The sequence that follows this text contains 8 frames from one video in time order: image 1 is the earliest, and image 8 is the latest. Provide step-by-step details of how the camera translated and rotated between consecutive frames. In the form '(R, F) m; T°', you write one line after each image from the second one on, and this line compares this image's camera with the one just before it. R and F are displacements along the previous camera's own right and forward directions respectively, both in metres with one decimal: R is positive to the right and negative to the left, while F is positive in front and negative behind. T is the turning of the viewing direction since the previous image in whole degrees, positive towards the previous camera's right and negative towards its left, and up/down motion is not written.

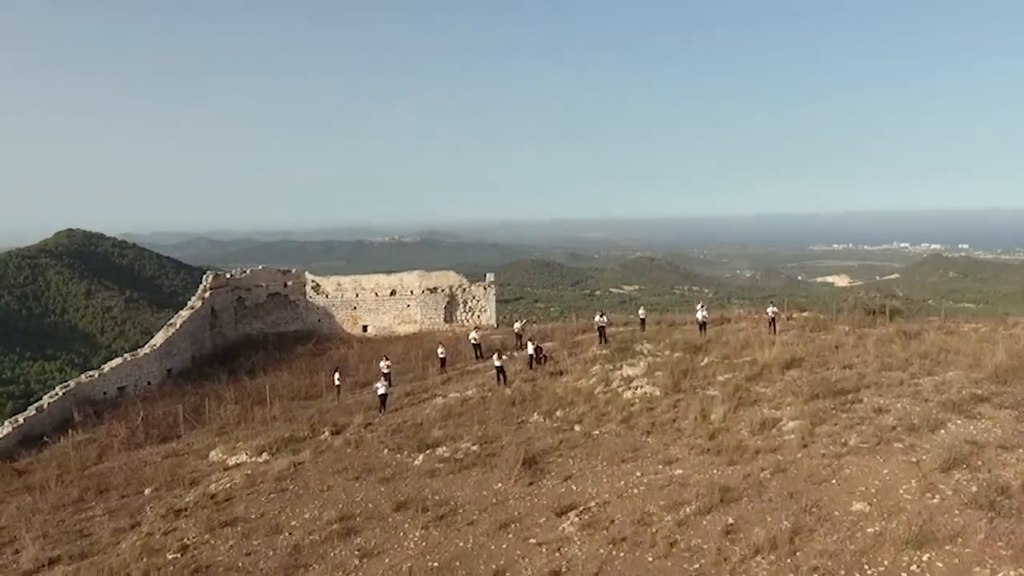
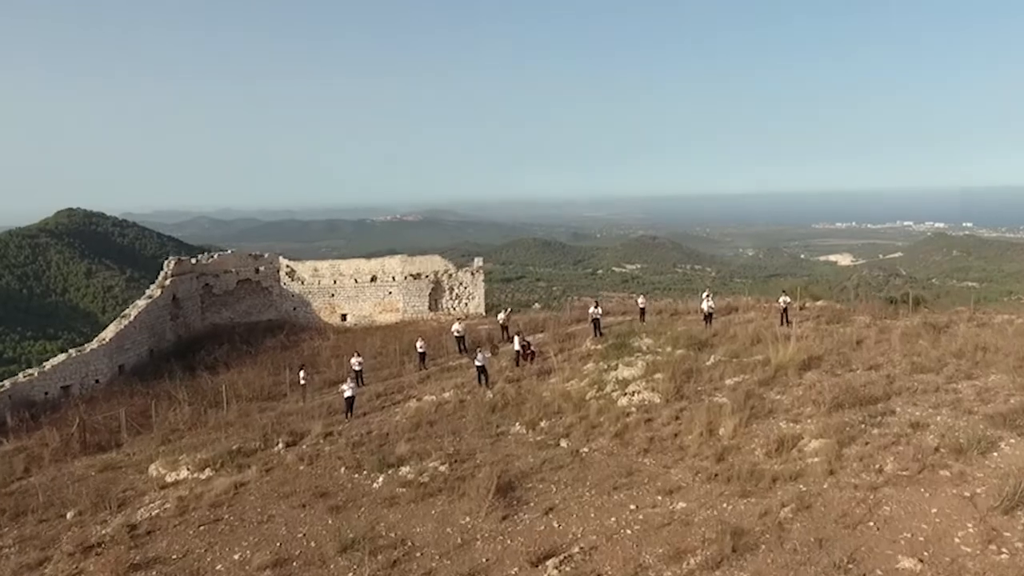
(+0.3, +1.6) m; 0°
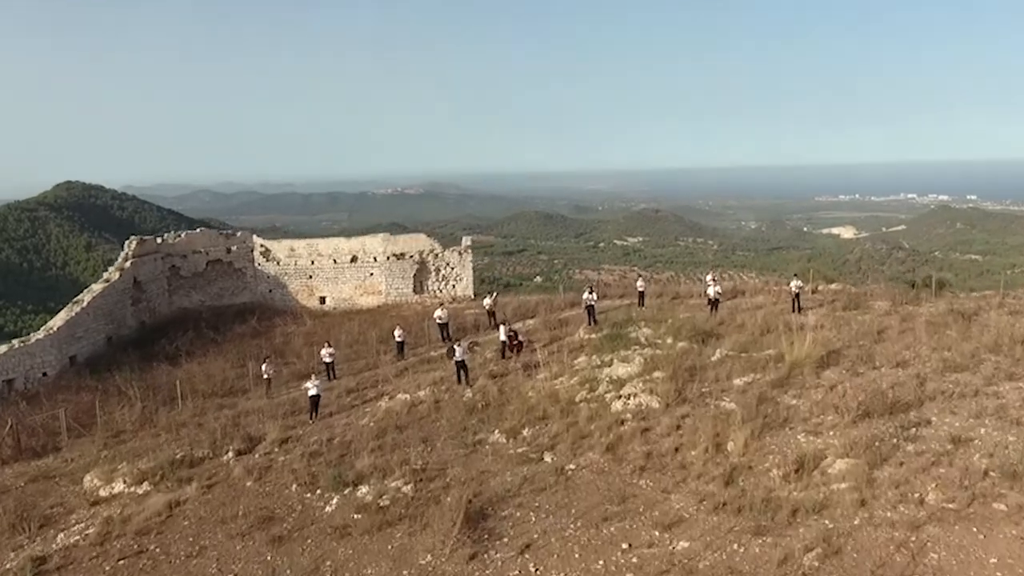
(+0.3, +1.4) m; 0°
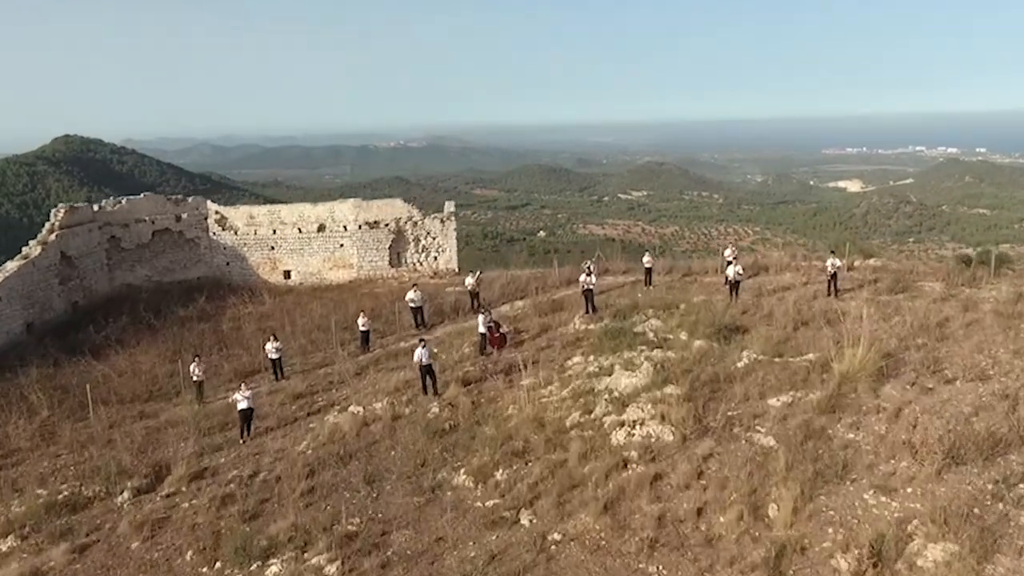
(+0.3, +2.3) m; 0°
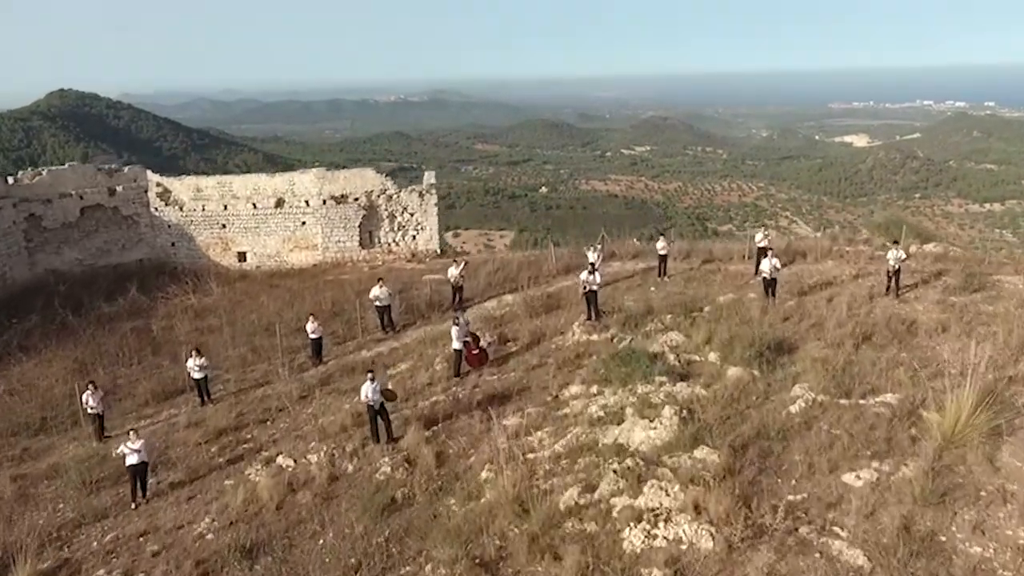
(+0.2, +2.4) m; 0°
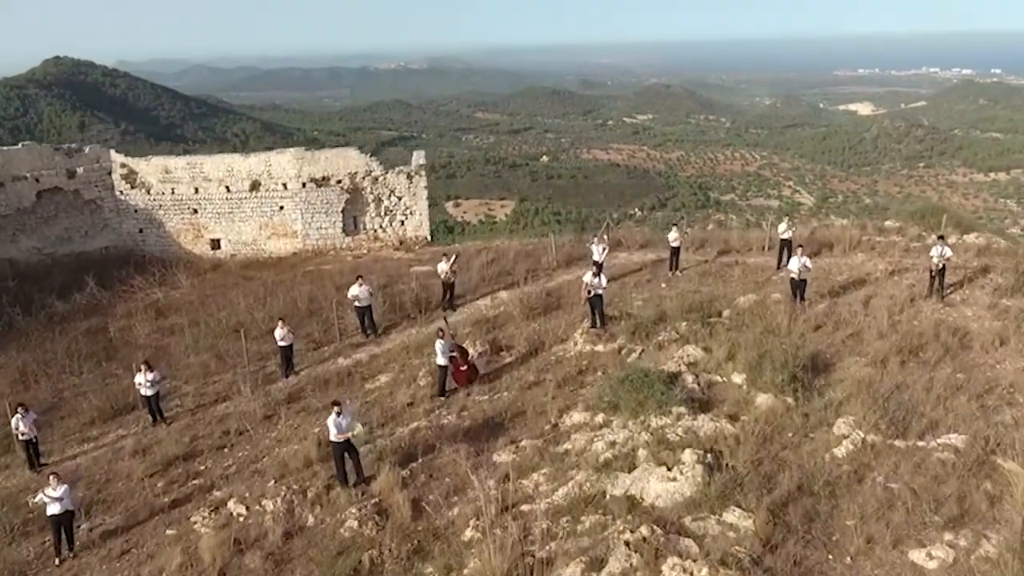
(+0.1, +1.2) m; 0°
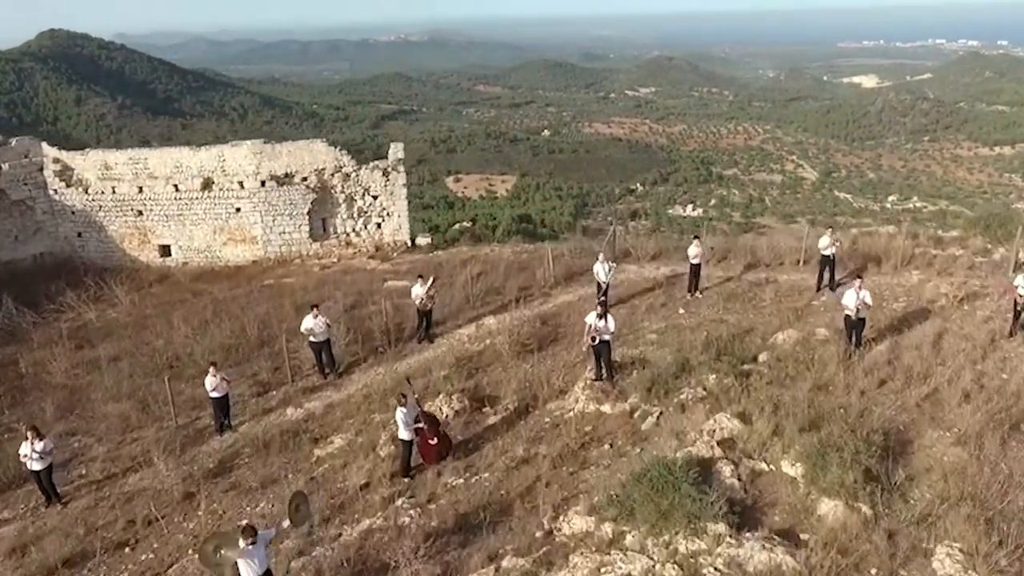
(+0.1, +1.7) m; 0°
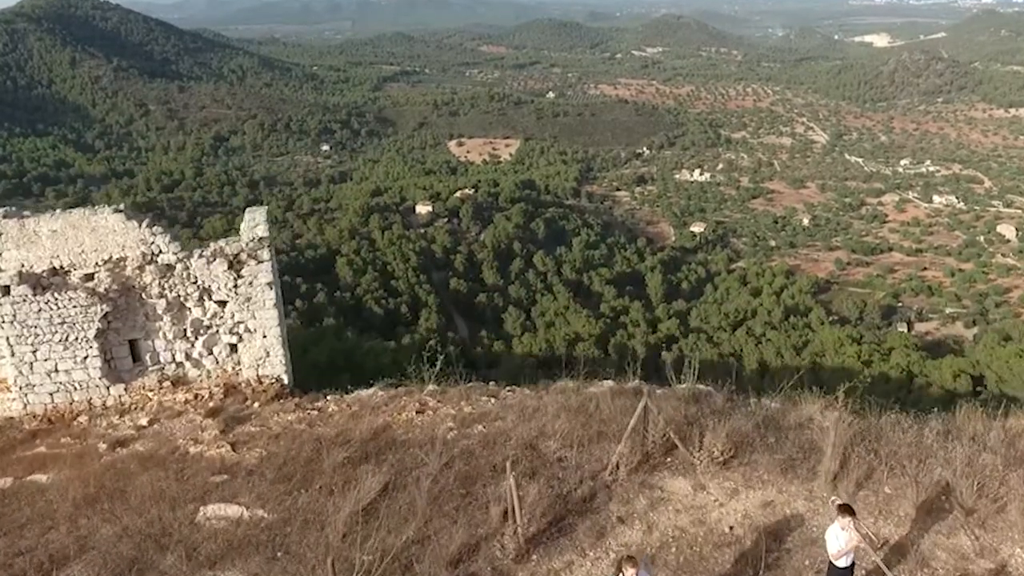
(+0.5, +5.2) m; 0°
